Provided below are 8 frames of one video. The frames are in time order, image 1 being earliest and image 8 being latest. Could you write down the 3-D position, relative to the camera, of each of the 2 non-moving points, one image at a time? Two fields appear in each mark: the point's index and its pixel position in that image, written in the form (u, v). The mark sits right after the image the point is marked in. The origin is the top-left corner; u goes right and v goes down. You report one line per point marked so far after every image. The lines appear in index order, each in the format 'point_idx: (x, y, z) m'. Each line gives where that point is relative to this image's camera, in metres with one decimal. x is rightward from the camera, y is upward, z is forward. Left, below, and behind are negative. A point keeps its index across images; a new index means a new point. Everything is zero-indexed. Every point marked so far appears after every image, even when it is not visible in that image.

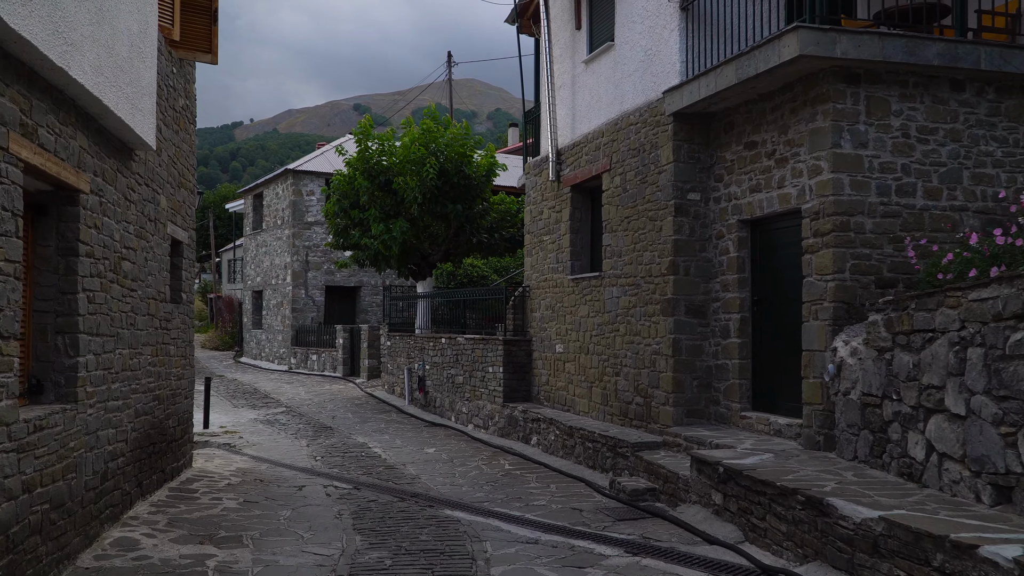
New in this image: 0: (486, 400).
0: (-0.3, -1.4, +12.4) m
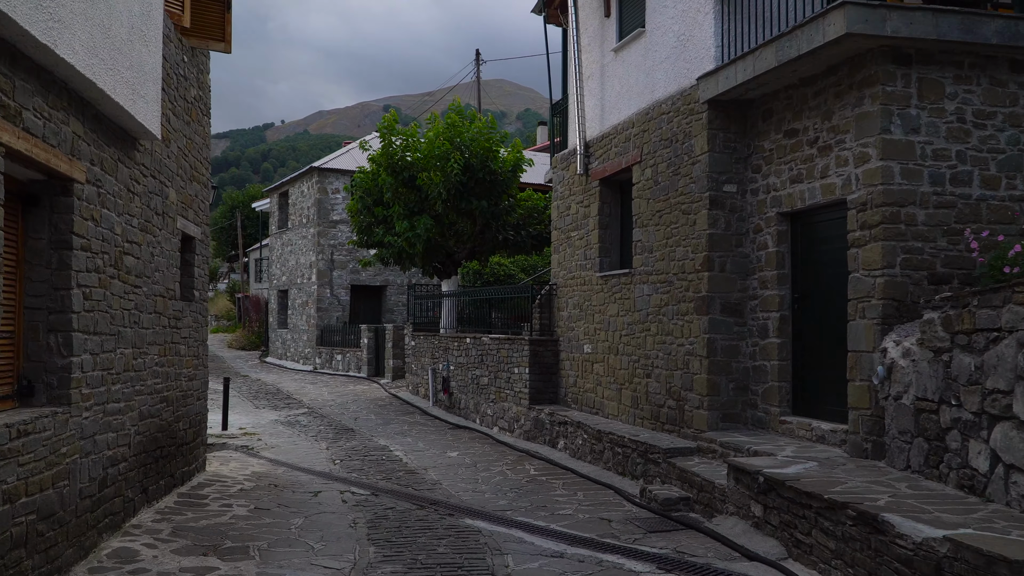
0: (0.0, -1.4, +12.0) m
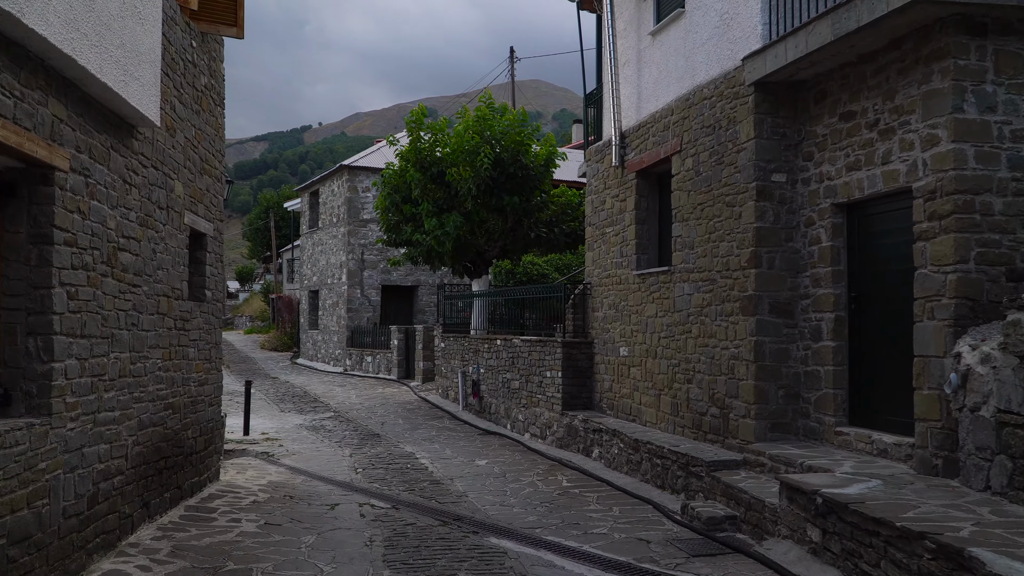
0: (+0.4, -1.4, +11.4) m
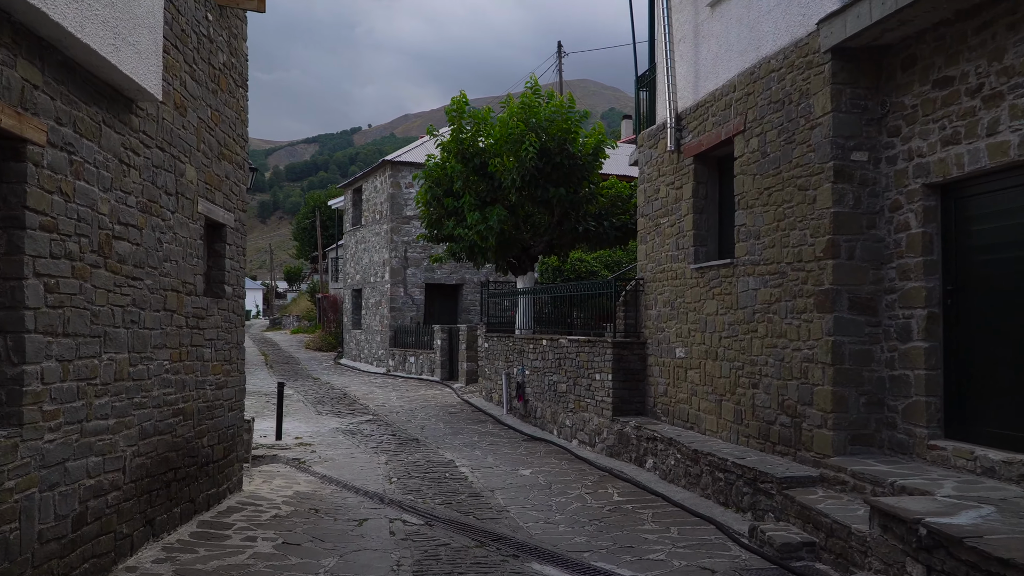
0: (+0.9, -1.3, +10.6) m
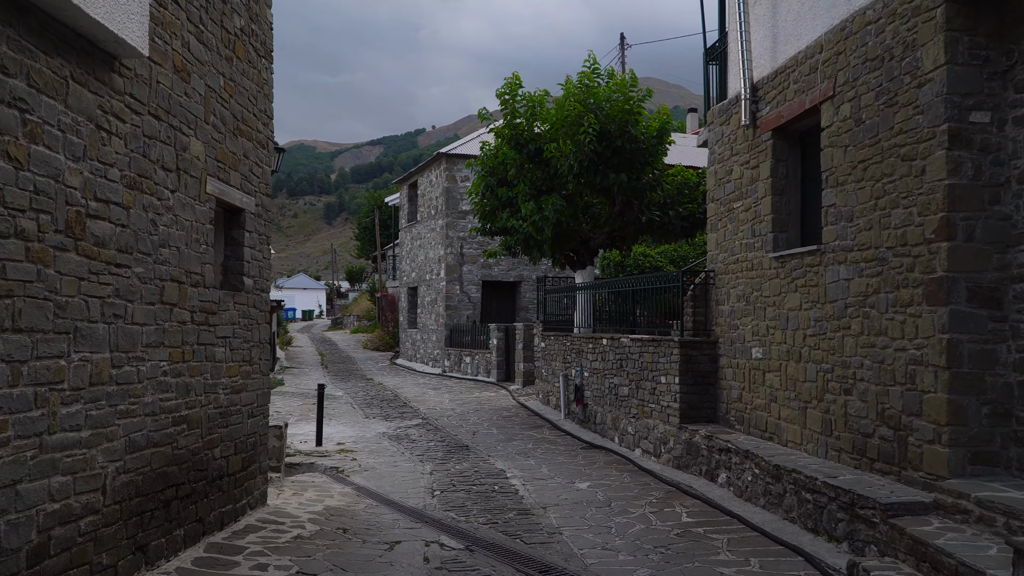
0: (+1.4, -1.3, +9.6) m
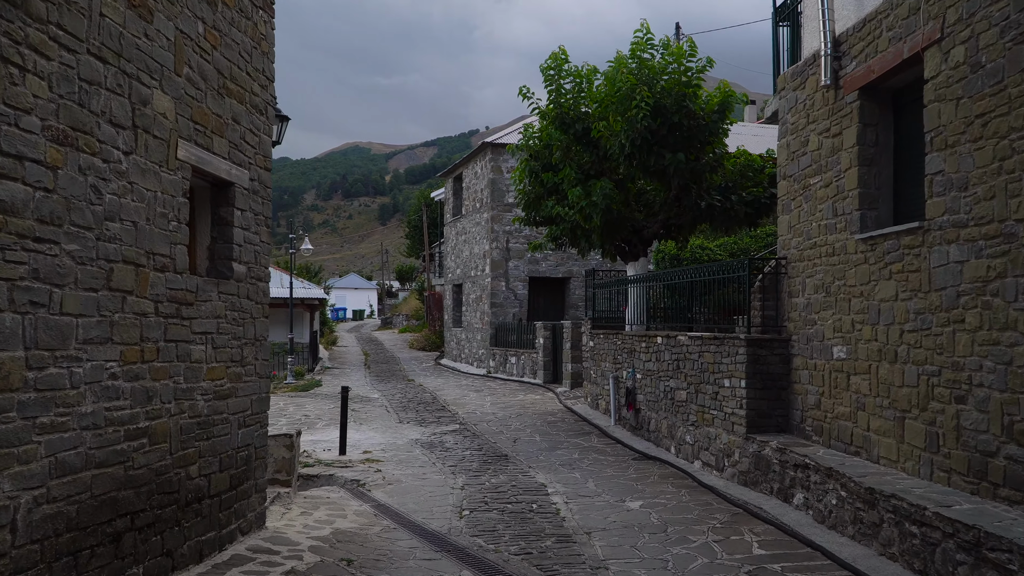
0: (+1.8, -1.2, +8.4) m
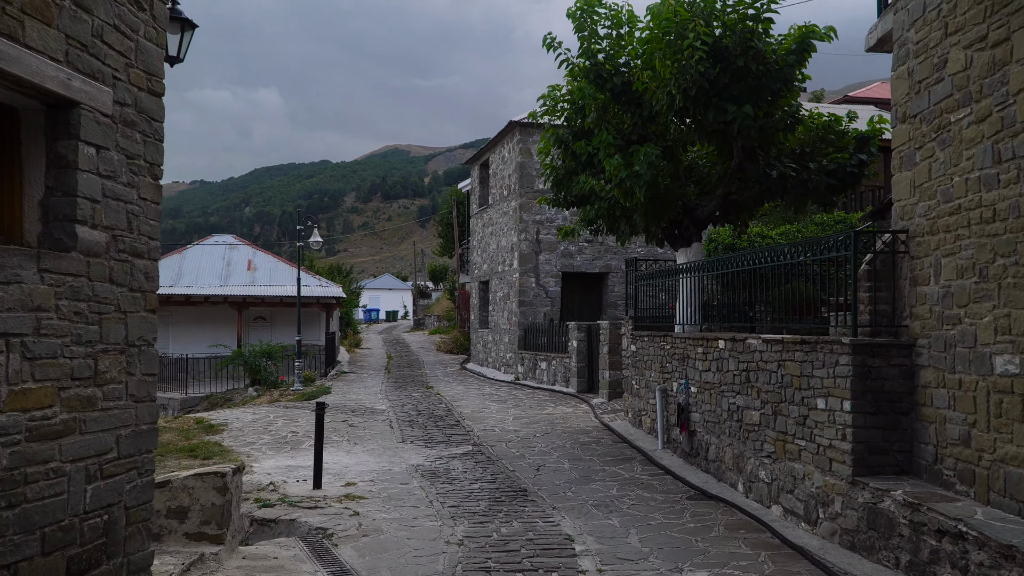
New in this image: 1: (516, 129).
0: (+1.8, -1.1, +6.2) m
1: (+0.1, +2.9, +18.5) m
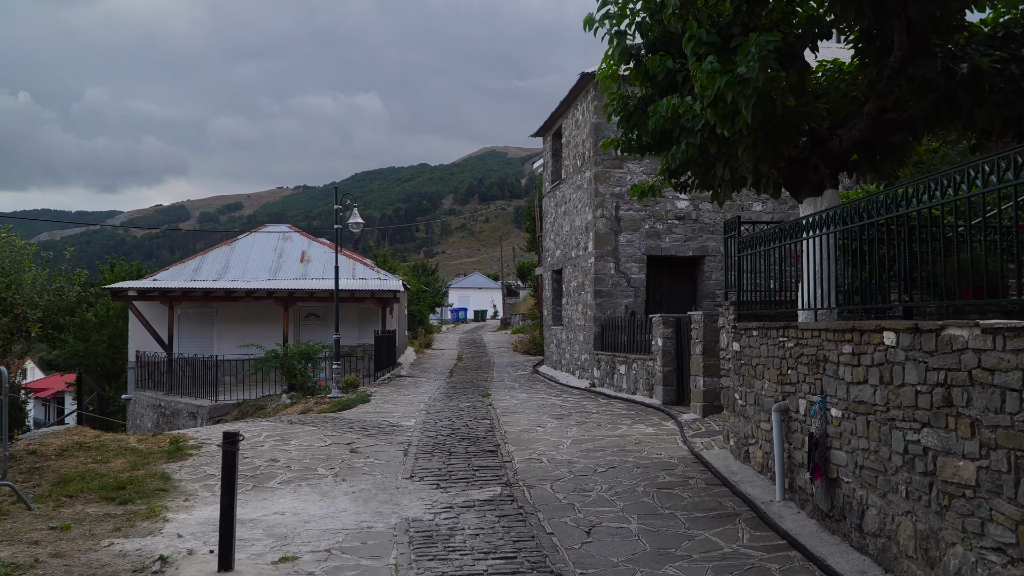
0: (+1.8, -0.9, +2.9) m
1: (+1.2, +3.1, +15.3) m
